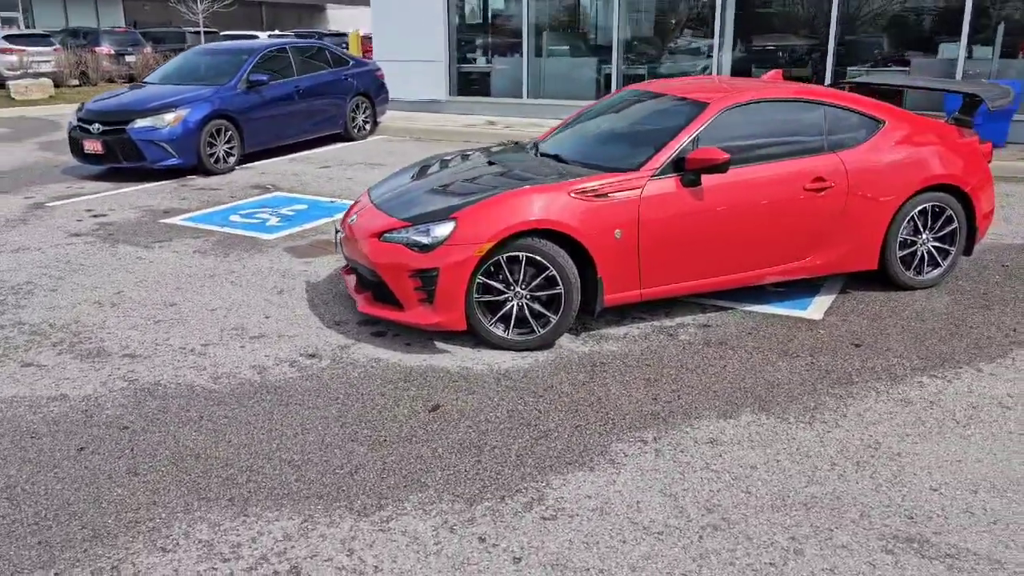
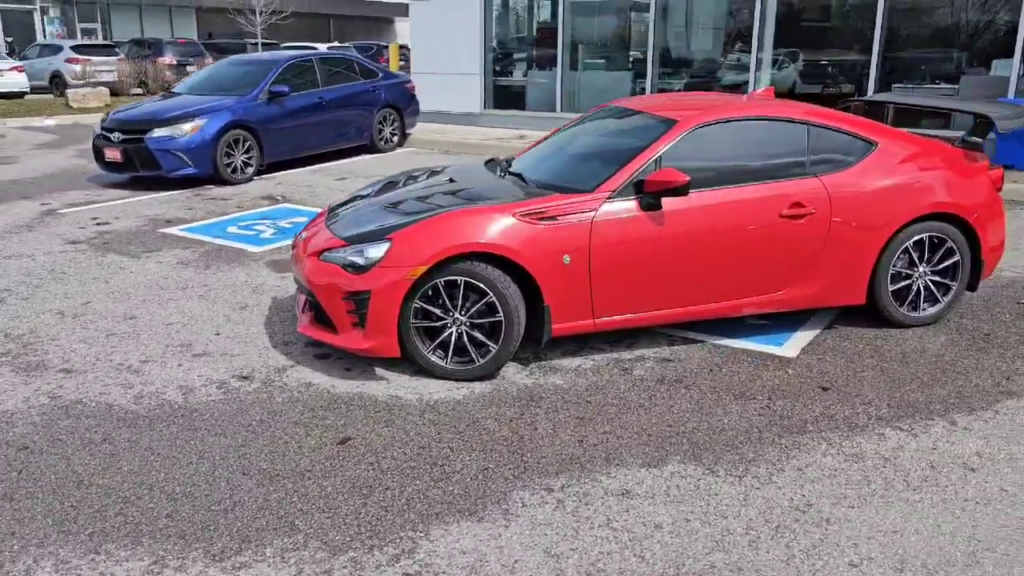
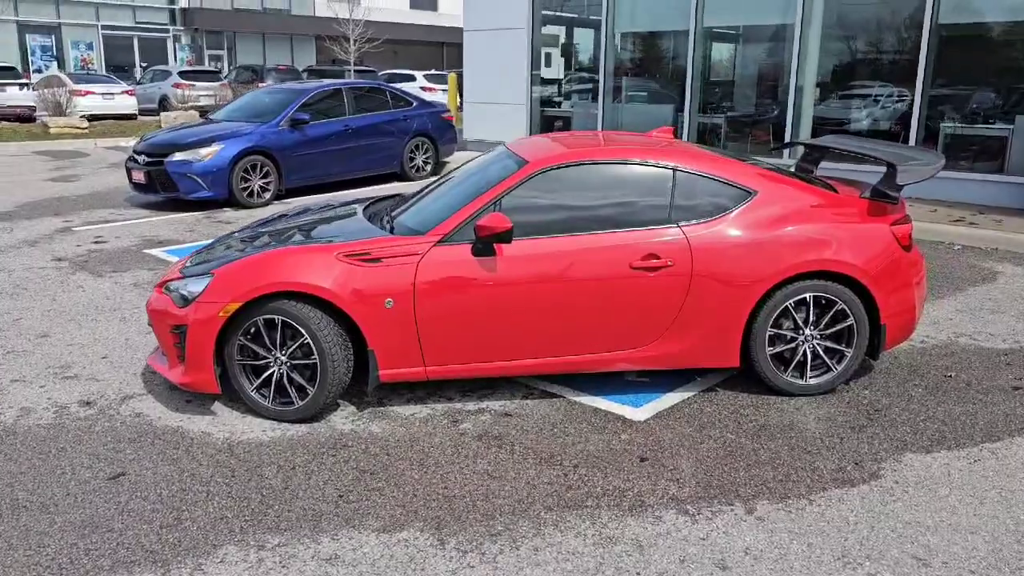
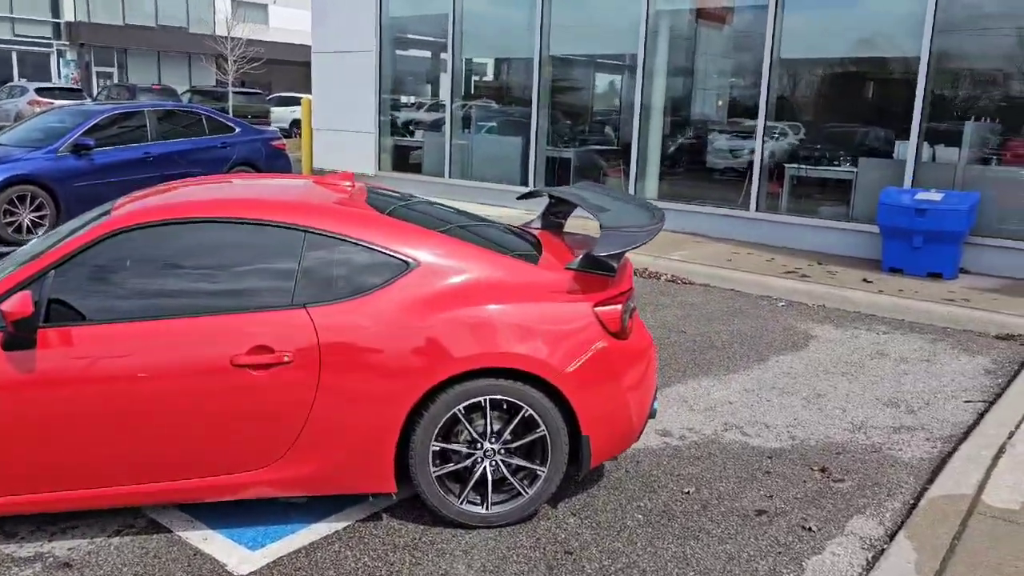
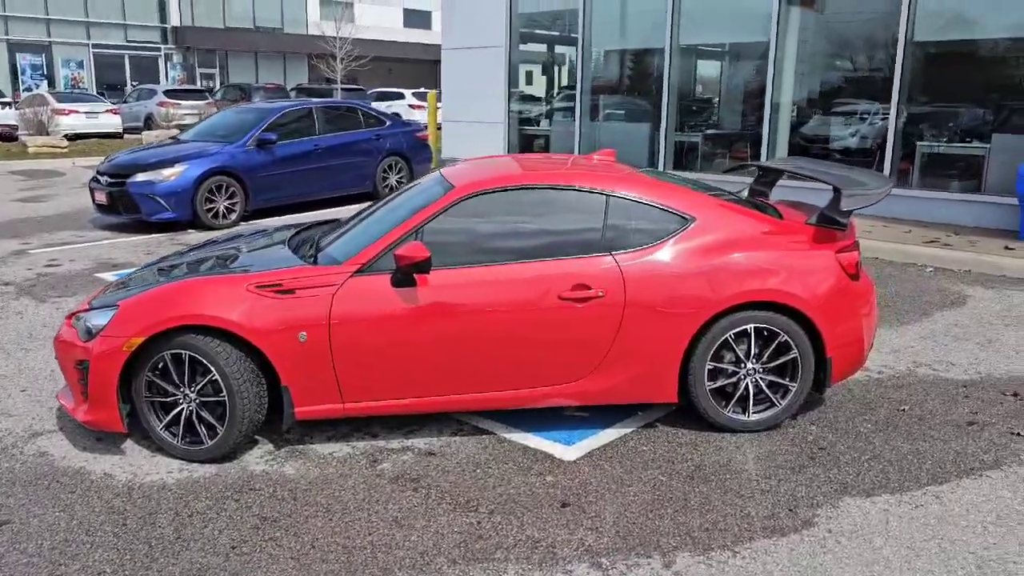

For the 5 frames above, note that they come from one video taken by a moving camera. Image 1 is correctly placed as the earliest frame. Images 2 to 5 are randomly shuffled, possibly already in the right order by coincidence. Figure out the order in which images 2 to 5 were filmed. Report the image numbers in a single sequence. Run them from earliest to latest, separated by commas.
2, 3, 5, 4
